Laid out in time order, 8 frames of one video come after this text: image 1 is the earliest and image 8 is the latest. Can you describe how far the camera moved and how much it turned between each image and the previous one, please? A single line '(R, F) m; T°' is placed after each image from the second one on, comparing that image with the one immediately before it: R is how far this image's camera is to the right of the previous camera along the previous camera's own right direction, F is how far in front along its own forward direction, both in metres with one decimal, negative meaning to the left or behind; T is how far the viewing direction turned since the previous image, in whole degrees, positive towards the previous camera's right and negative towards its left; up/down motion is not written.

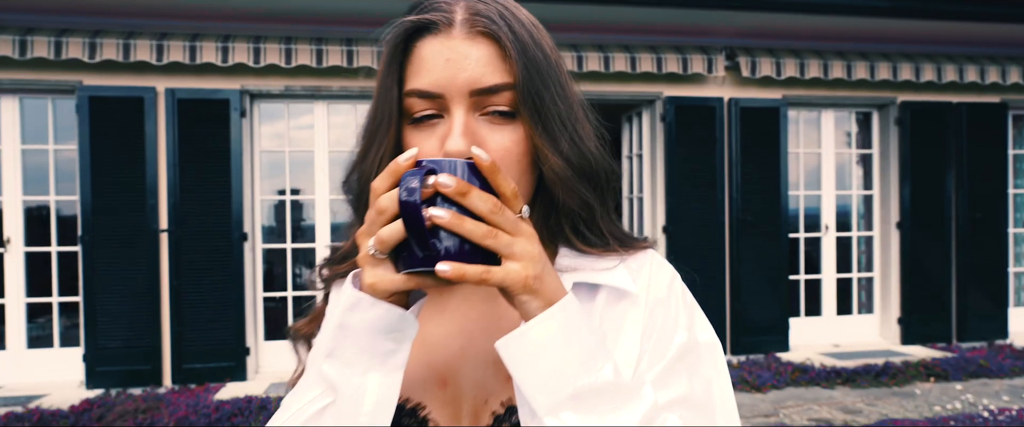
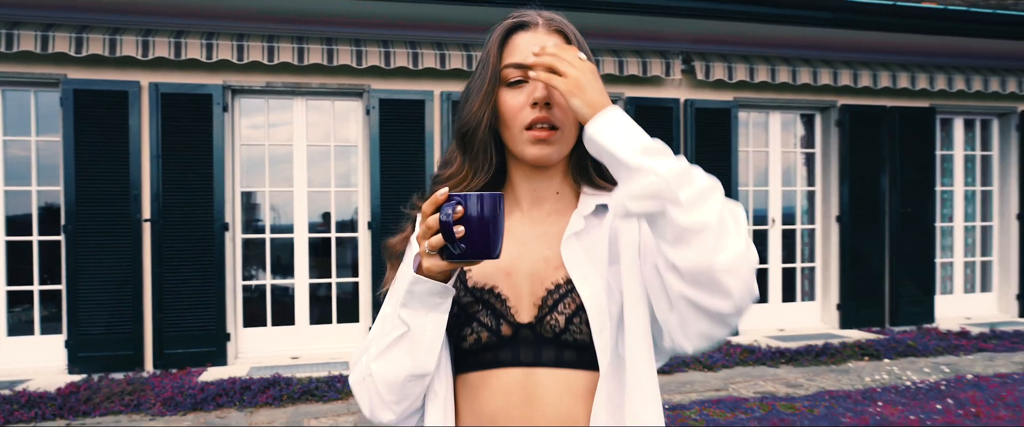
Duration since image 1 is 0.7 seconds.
(-0.1, -0.3) m; +3°
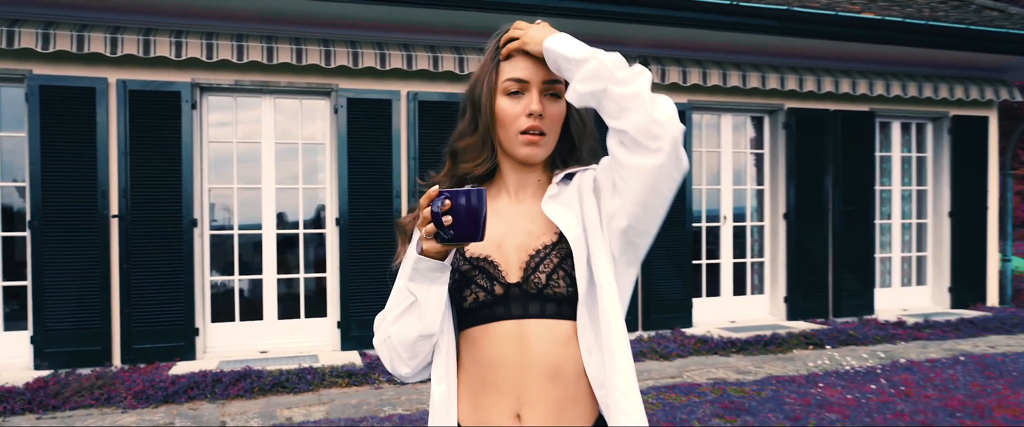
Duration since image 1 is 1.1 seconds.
(-0.1, -0.2) m; +3°
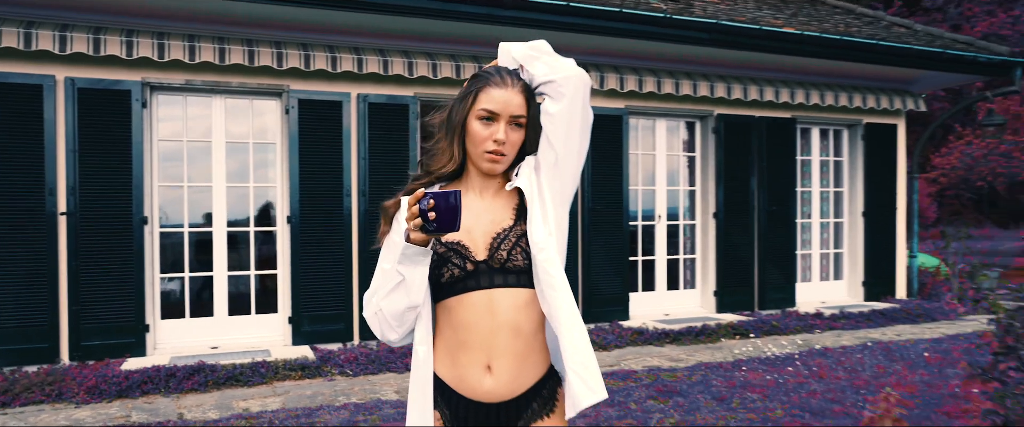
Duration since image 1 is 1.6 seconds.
(-0.1, -0.3) m; +5°
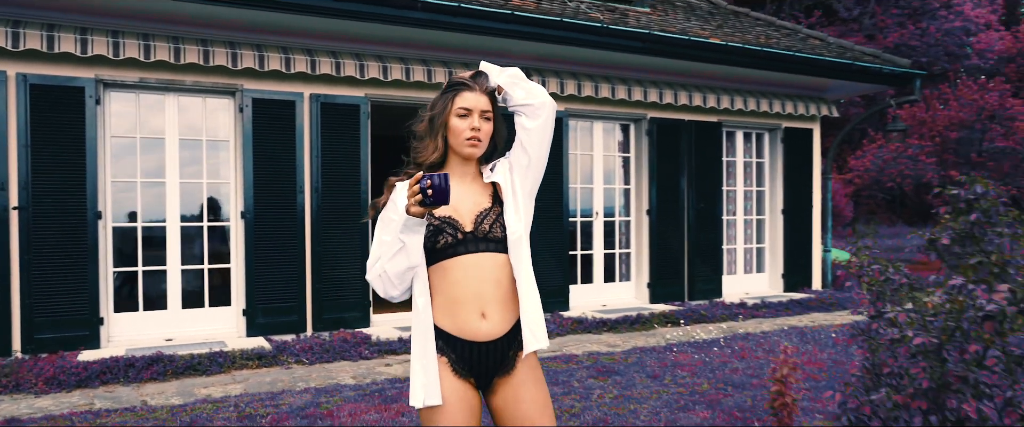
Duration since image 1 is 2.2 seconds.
(-0.1, -0.3) m; +5°
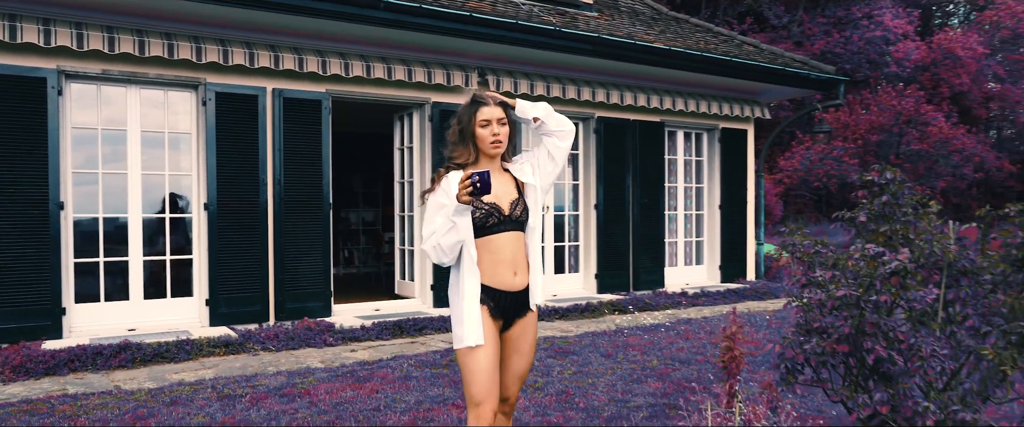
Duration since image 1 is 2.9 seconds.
(-0.2, -0.3) m; +5°
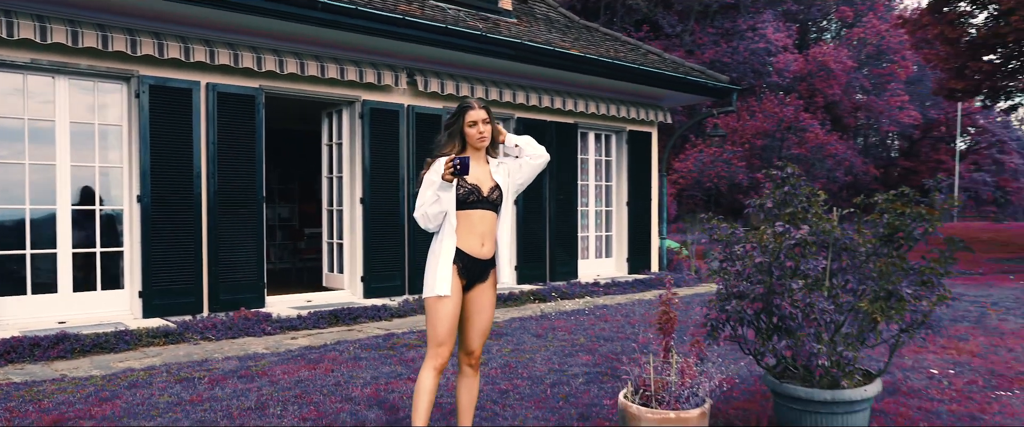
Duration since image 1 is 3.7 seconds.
(-0.3, -0.4) m; +8°
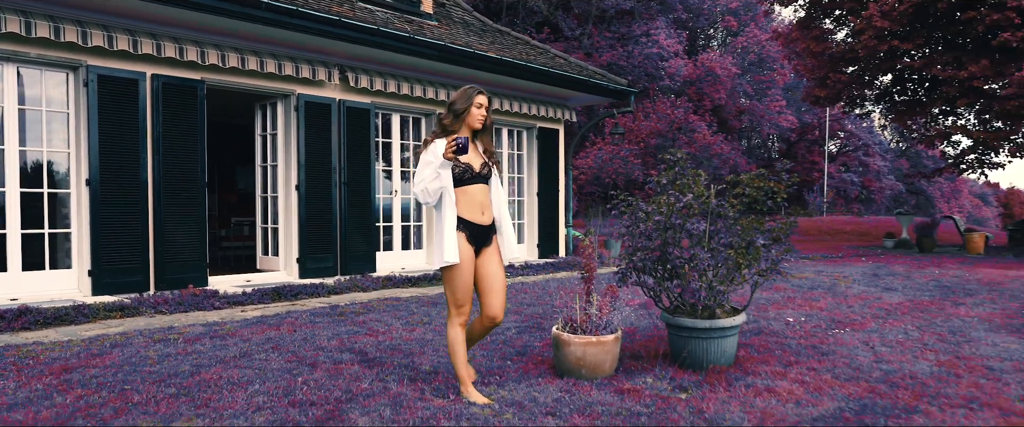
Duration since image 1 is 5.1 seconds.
(-0.3, -0.8) m; +8°
